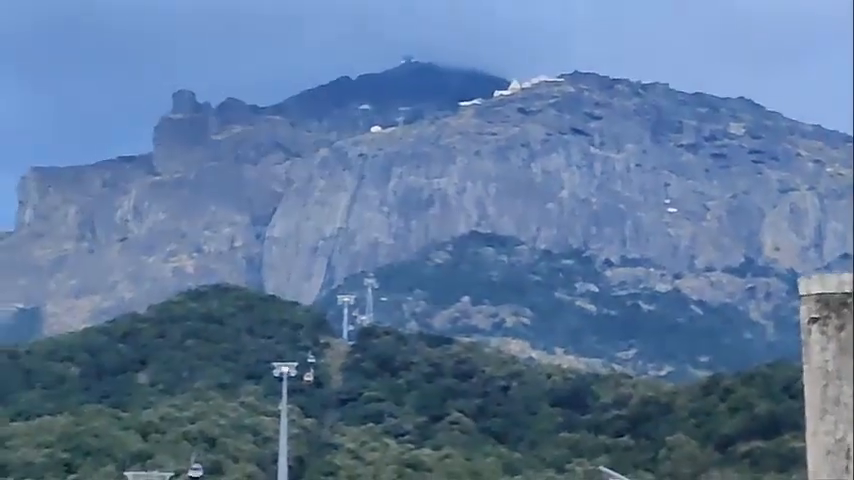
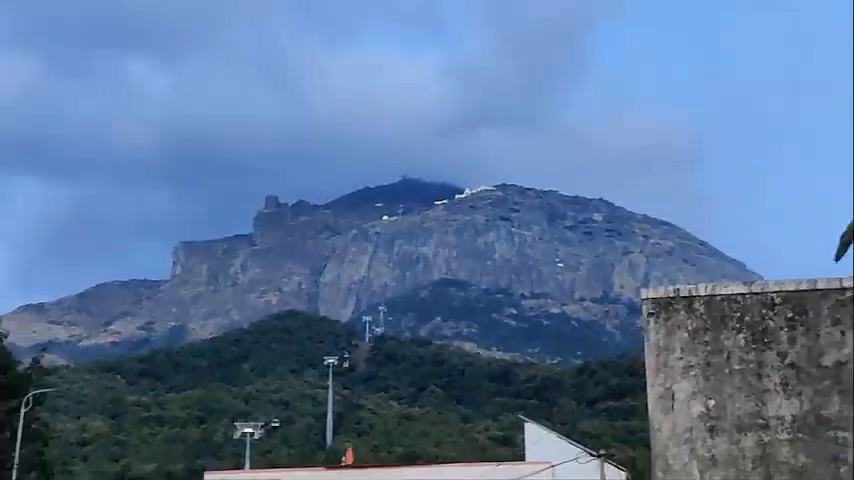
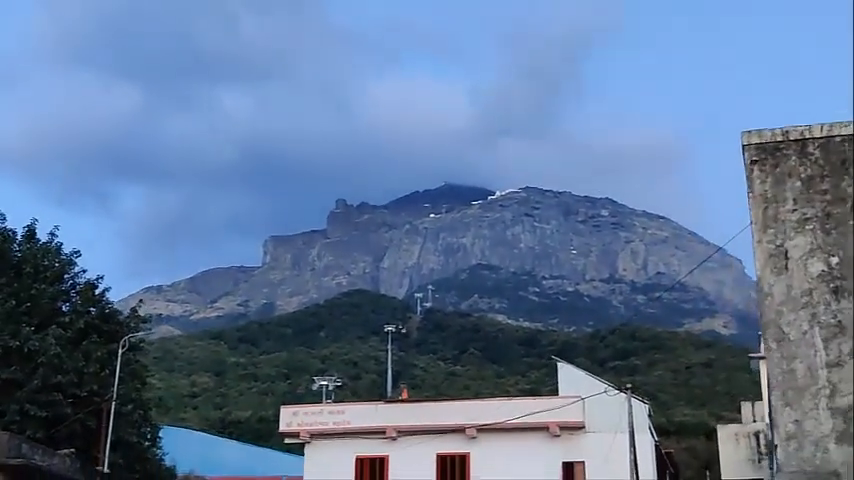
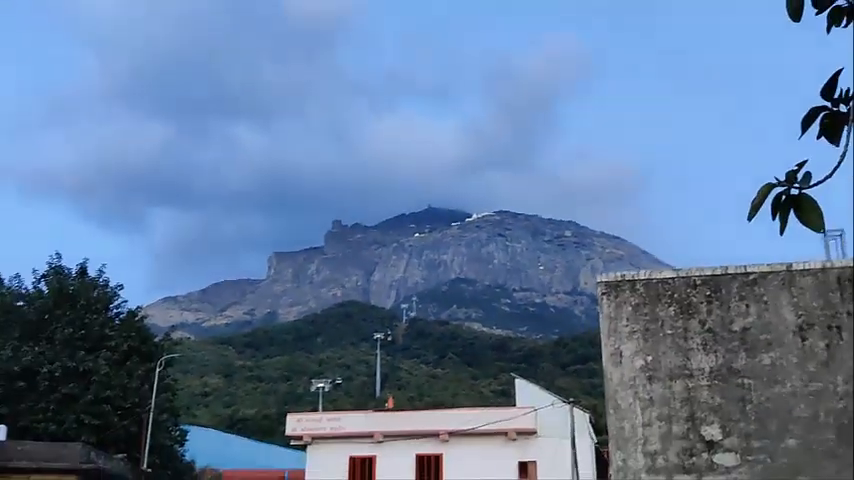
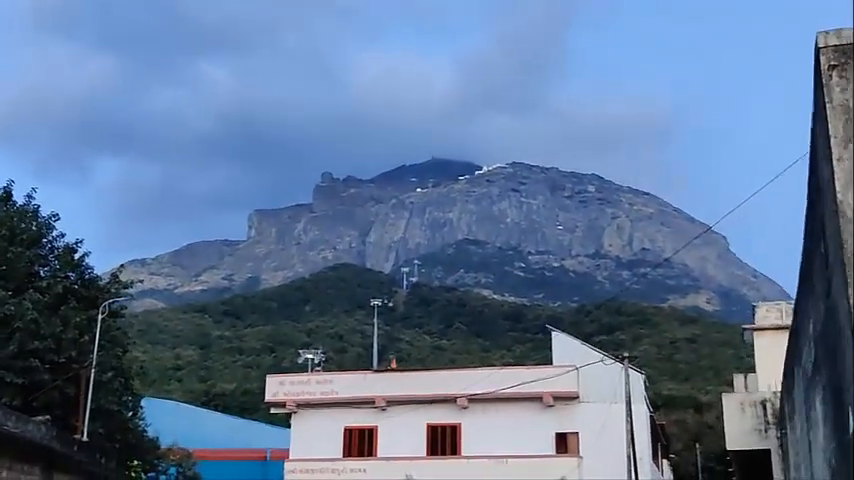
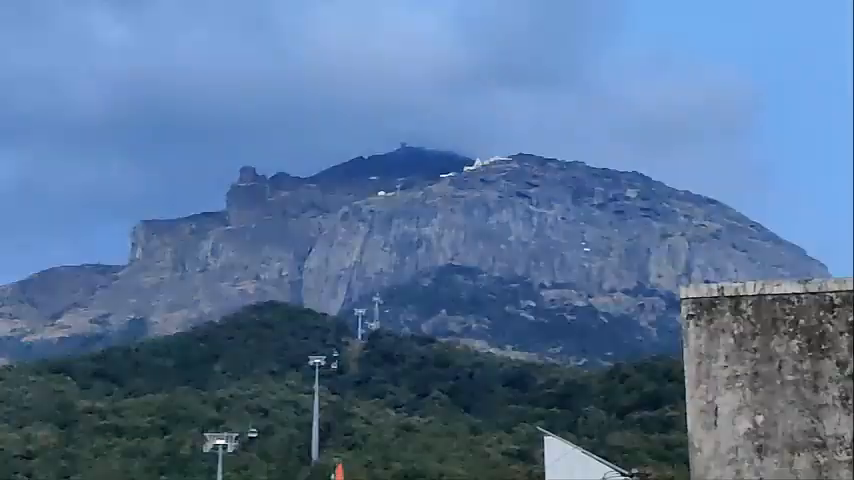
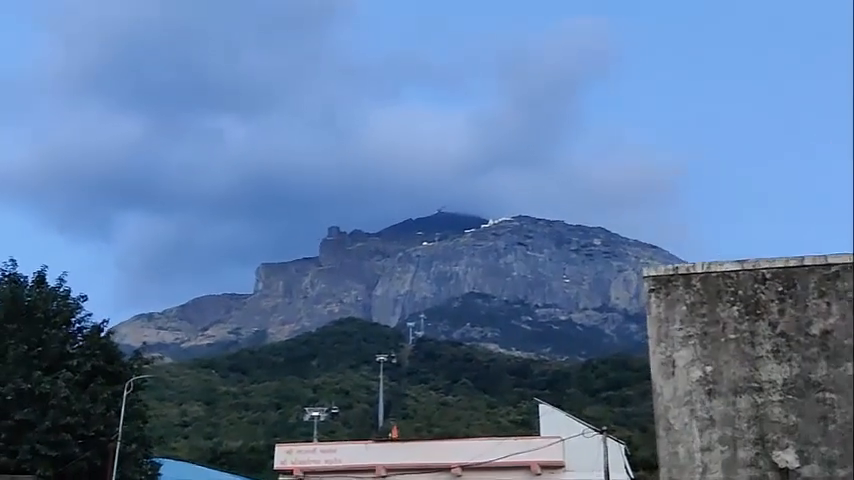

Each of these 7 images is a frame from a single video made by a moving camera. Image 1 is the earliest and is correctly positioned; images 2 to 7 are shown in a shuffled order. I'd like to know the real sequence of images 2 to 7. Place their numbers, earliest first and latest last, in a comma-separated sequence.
6, 2, 4, 7, 3, 5
